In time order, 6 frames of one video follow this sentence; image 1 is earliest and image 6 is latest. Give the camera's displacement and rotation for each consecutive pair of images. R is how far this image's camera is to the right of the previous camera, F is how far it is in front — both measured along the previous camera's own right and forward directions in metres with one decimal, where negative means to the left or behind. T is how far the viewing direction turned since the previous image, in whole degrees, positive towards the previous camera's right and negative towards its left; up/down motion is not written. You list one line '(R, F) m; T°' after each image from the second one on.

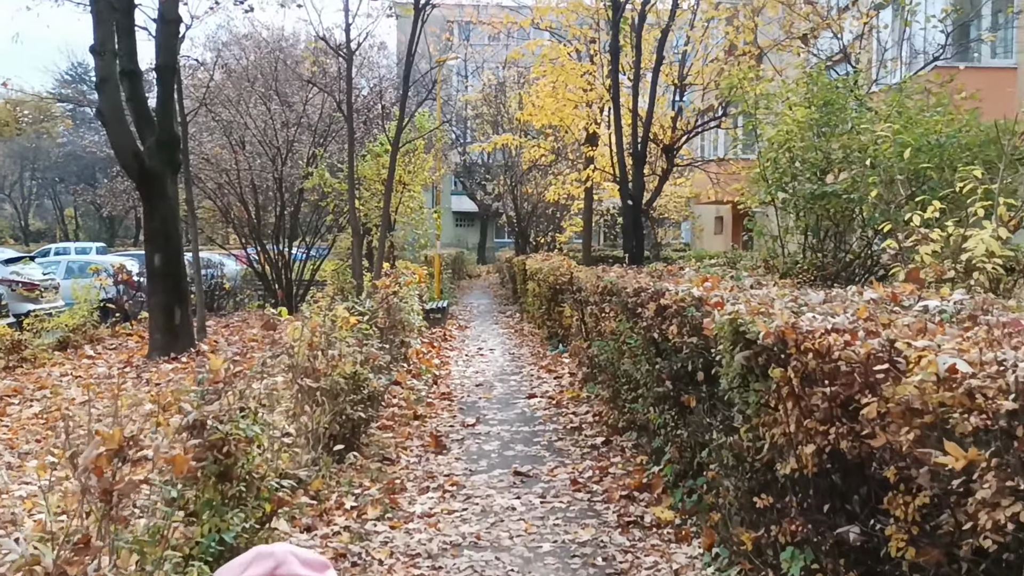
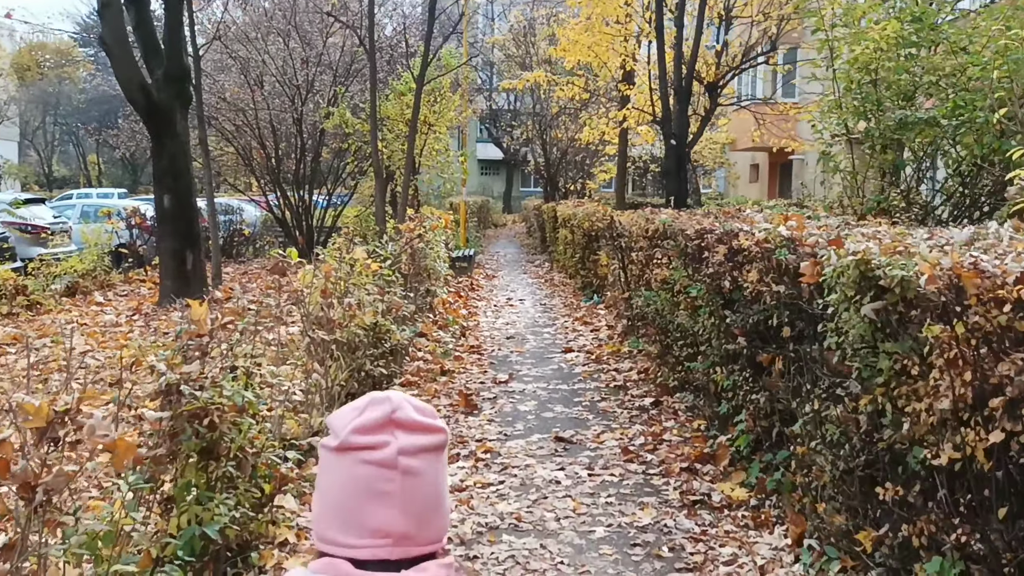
(-0.1, +1.0) m; -1°
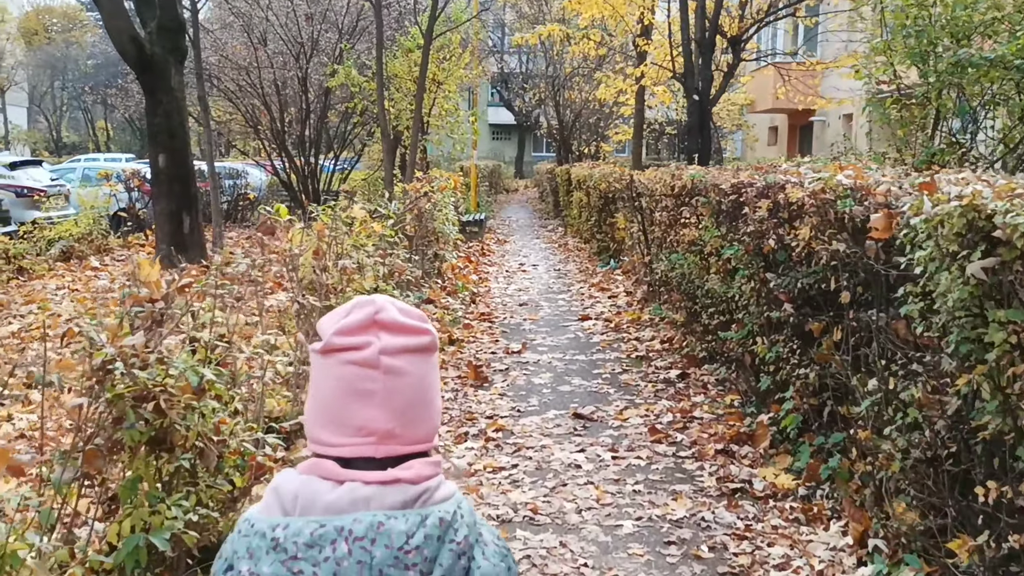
(0.0, +0.7) m; -1°
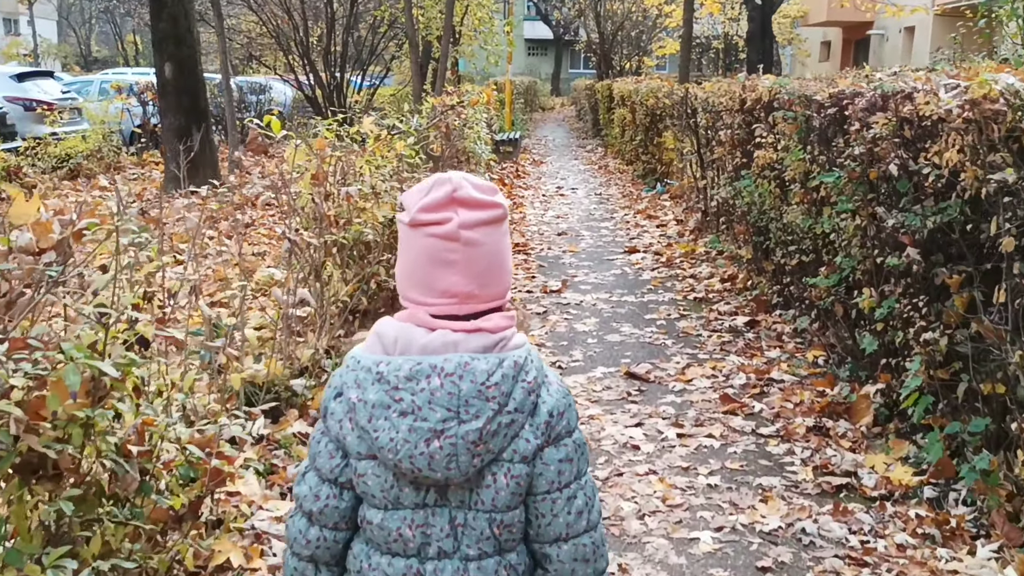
(0.0, +1.0) m; -2°
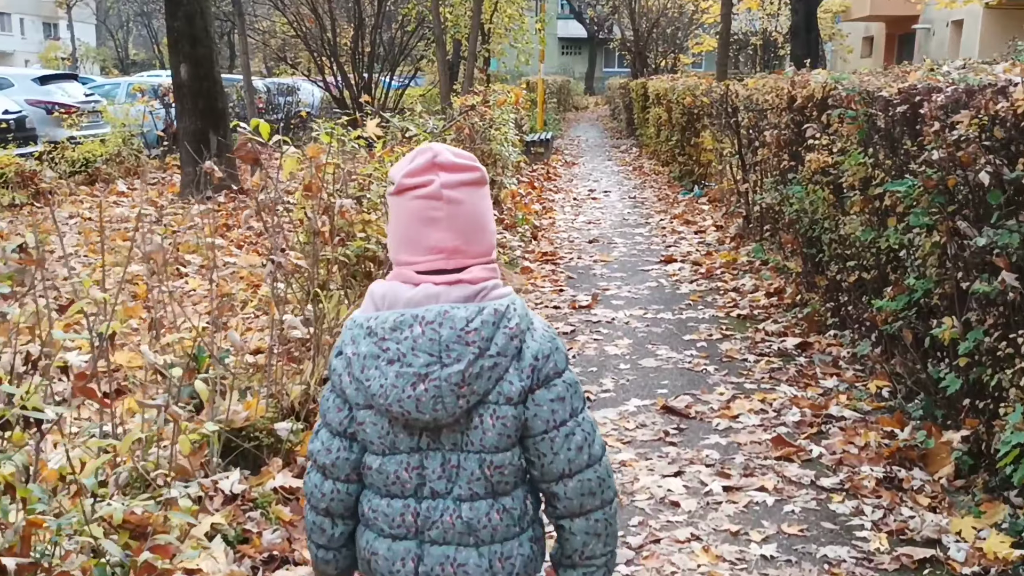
(+0.1, +0.6) m; -2°
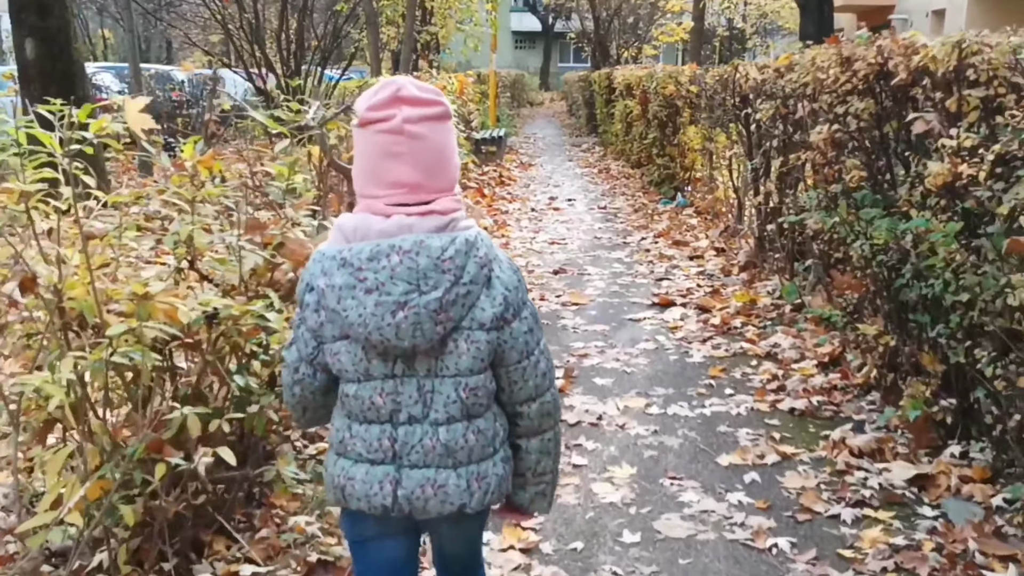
(+0.1, +2.3) m; +3°
